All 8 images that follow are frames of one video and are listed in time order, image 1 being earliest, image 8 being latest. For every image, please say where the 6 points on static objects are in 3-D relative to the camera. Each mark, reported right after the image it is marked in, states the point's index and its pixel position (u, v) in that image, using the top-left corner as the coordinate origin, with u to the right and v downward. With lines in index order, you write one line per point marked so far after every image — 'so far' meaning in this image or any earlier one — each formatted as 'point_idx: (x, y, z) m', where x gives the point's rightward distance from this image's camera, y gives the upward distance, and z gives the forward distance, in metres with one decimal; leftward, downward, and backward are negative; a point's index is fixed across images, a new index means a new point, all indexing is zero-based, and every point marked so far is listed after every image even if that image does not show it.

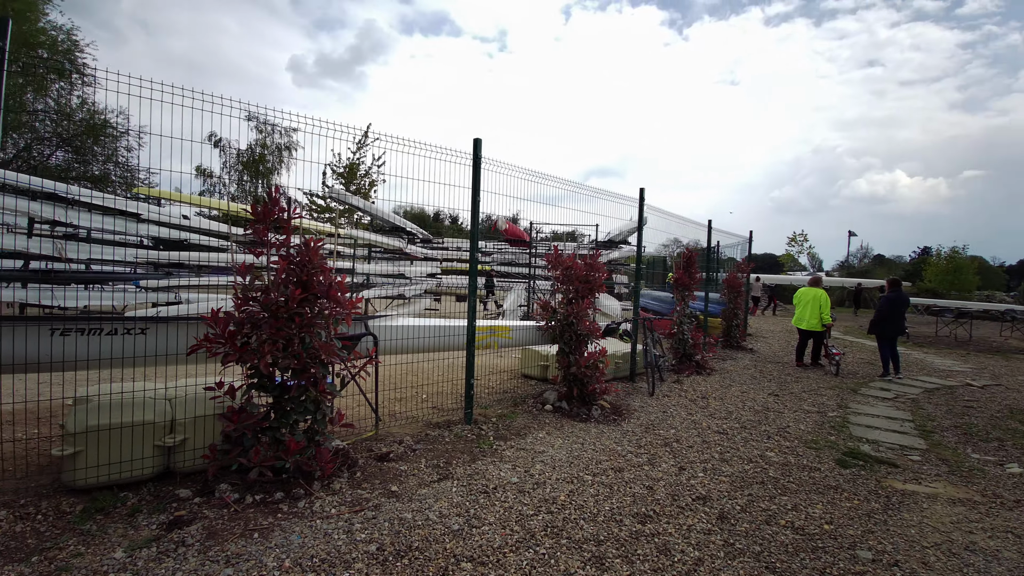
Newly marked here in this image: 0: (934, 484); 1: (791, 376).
0: (+3.4, -1.6, +3.8) m
1: (+4.7, -1.5, +8.0) m
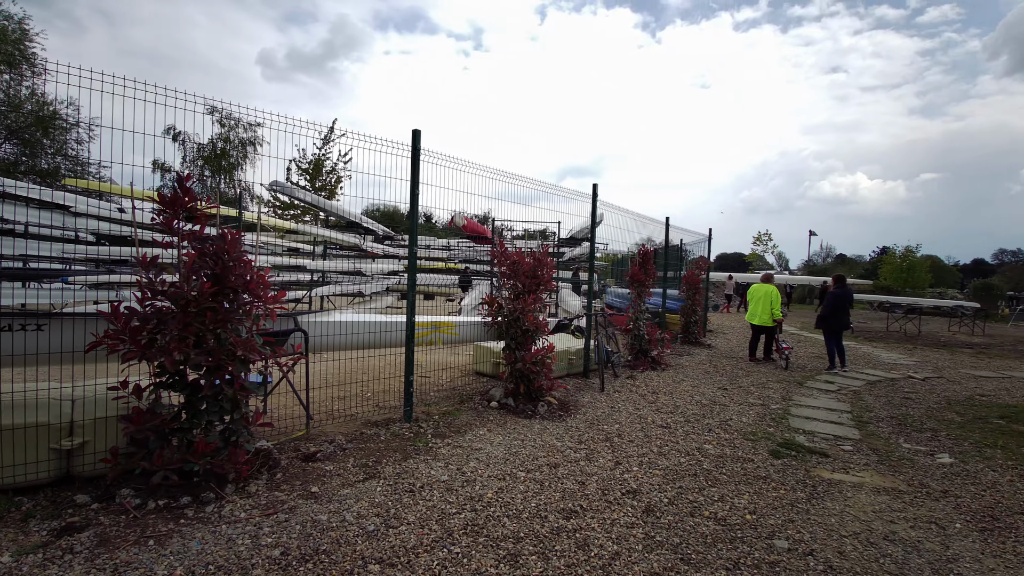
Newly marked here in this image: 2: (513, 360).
0: (+2.8, -1.5, +3.9) m
1: (+4.0, -1.4, +8.1) m
2: (0.0, -0.8, +5.2) m
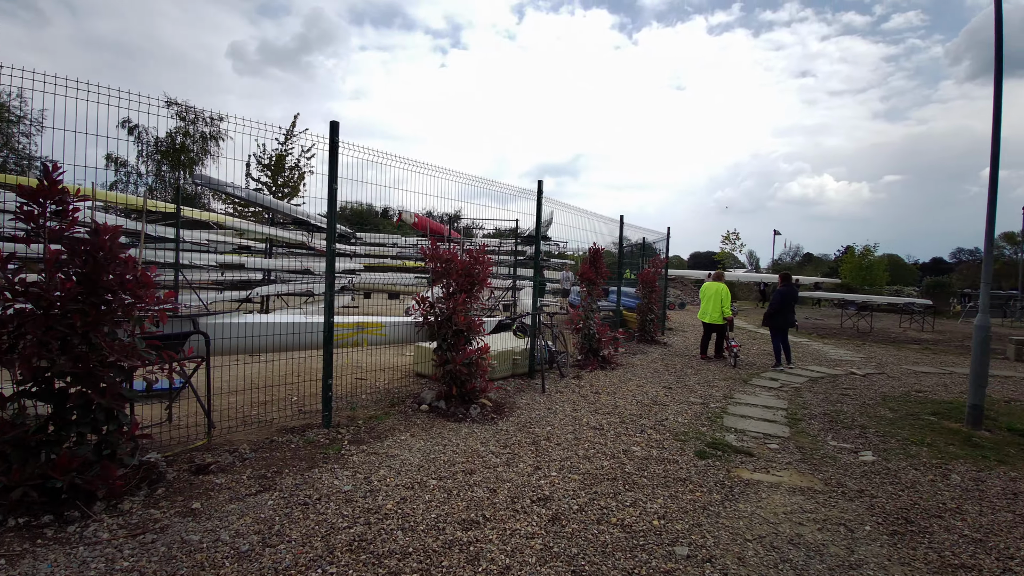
0: (+2.2, -1.5, +3.8) m
1: (+3.1, -1.4, +8.1) m
2: (-0.7, -0.8, +5.1) m
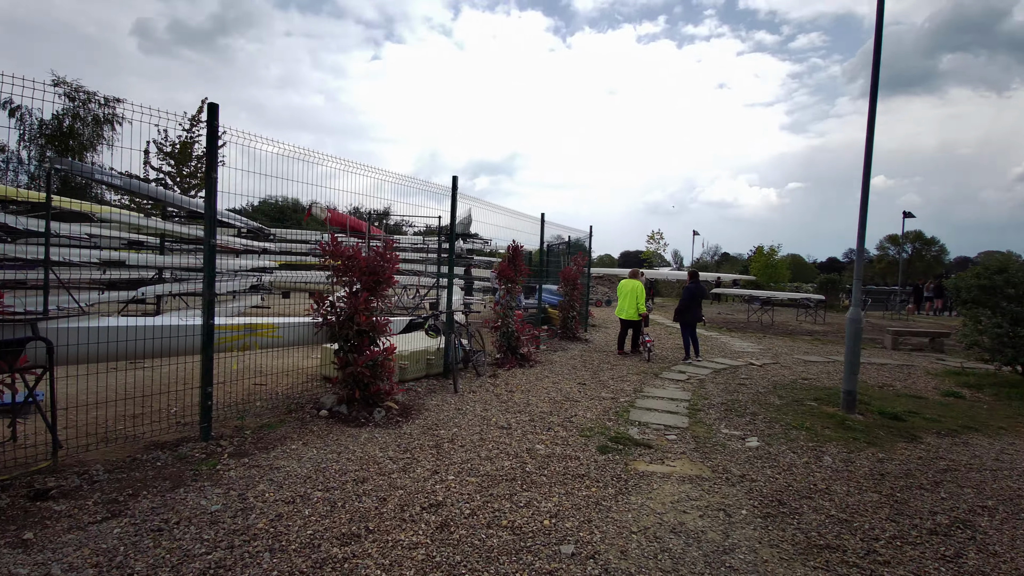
0: (+1.4, -1.5, +3.9) m
1: (+1.7, -1.3, +8.3) m
2: (-1.7, -0.8, +4.8) m
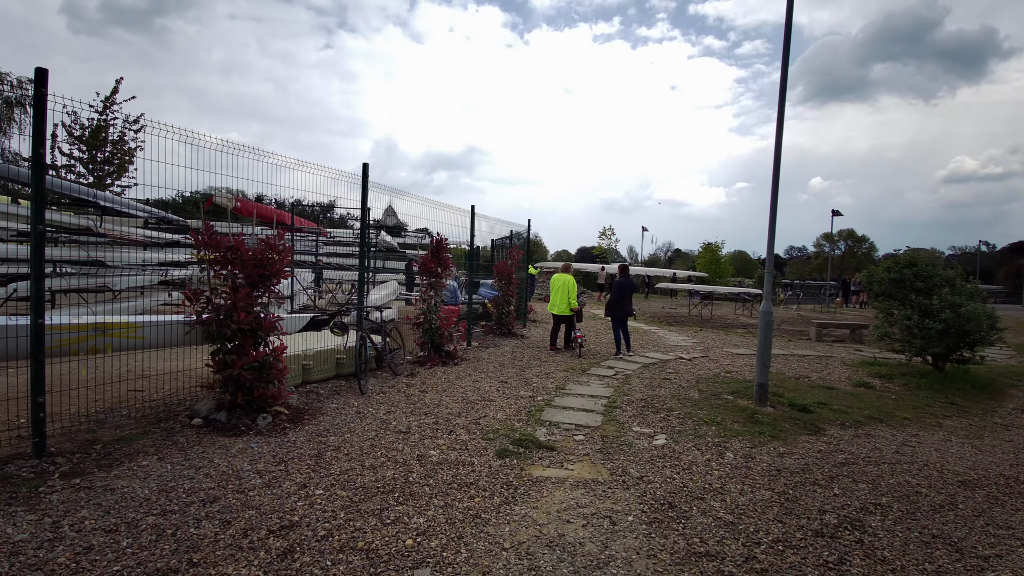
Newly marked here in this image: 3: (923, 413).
0: (+0.5, -1.4, +3.7) m
1: (+0.4, -1.2, +8.1) m
2: (-2.6, -0.7, +4.3) m
3: (+5.0, -1.5, +5.8) m
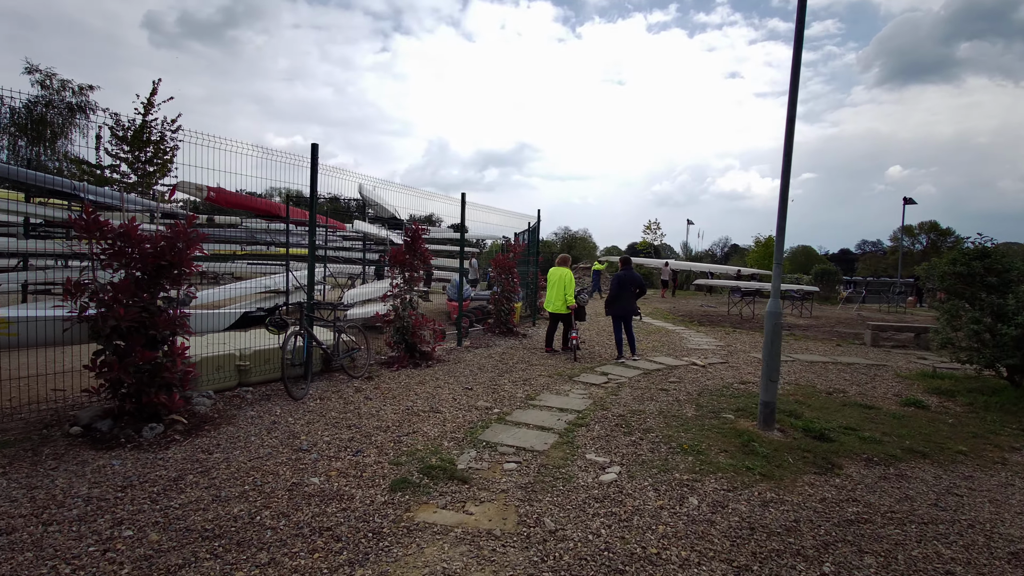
0: (-0.2, -1.4, +2.9) m
1: (+0.2, -1.2, +7.3) m
2: (-3.2, -0.7, +3.8) m
3: (+4.5, -1.5, +4.5) m
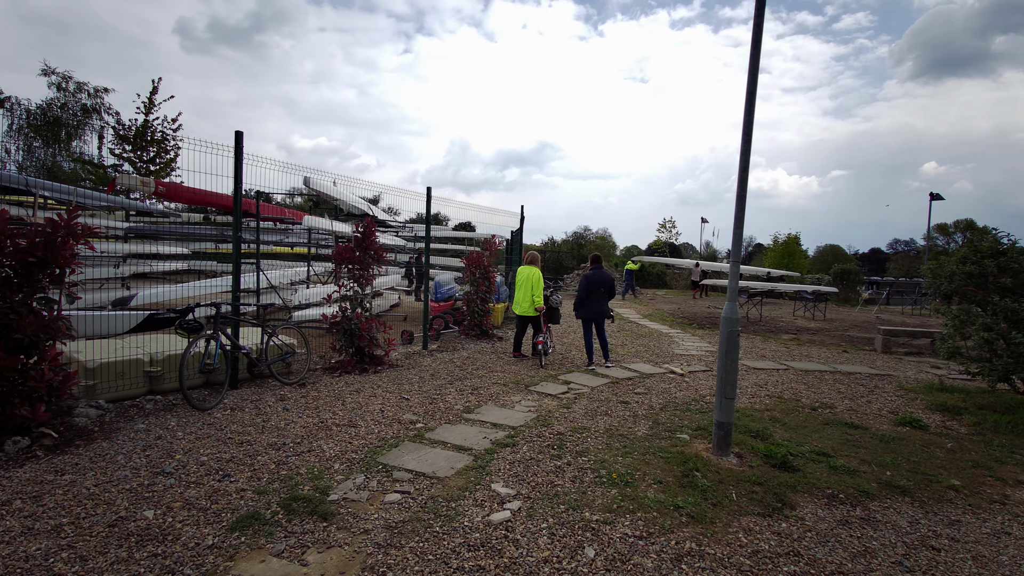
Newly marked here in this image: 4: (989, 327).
0: (-1.0, -1.4, +2.4) m
1: (-0.4, -1.2, +6.8) m
2: (-4.0, -0.6, +3.4) m
3: (+3.8, -1.5, +3.8) m
4: (+5.6, -0.4, +5.5) m
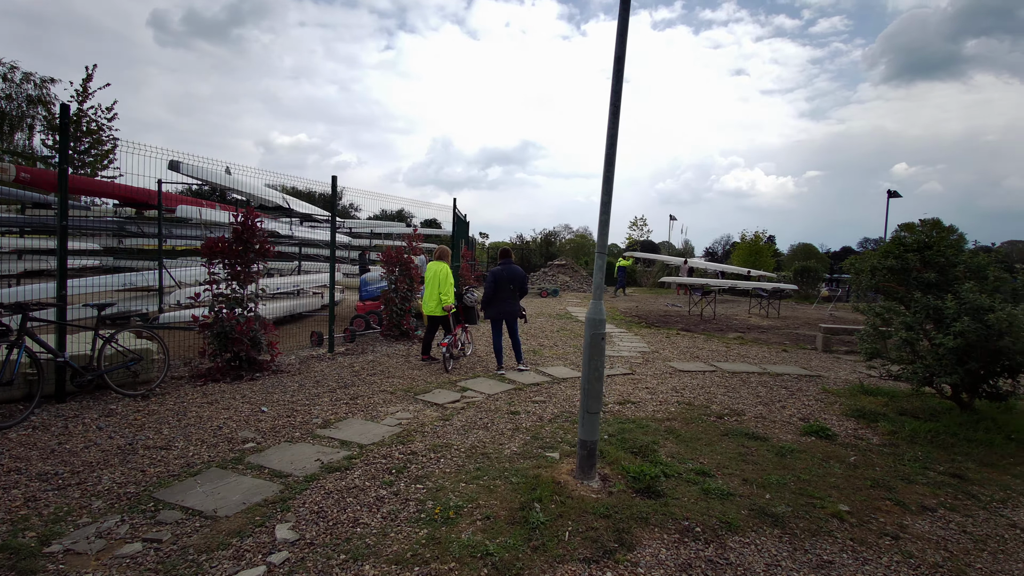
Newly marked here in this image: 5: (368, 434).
0: (-2.1, -1.4, +1.8) m
1: (-1.7, -1.1, +6.2) m
2: (-5.2, -0.6, +2.7) m
3: (+2.6, -1.5, +3.3) m
4: (+4.3, -0.4, +5.1) m
5: (-1.2, -1.3, +4.1) m
